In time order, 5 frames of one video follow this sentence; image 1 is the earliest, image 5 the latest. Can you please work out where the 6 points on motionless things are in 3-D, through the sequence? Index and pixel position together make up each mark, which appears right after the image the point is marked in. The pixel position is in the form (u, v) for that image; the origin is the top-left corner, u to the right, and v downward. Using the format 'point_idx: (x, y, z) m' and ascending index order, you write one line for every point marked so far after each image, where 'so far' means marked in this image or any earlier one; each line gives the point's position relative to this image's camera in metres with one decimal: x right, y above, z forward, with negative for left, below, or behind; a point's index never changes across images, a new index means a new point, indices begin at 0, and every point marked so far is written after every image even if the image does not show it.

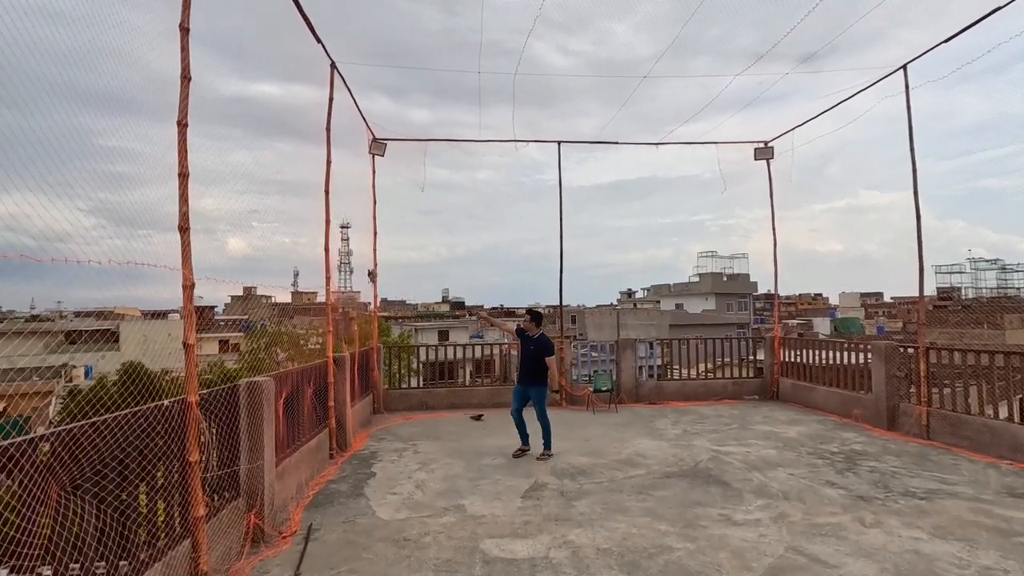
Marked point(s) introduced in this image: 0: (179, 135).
0: (-2.0, +0.9, +3.1) m
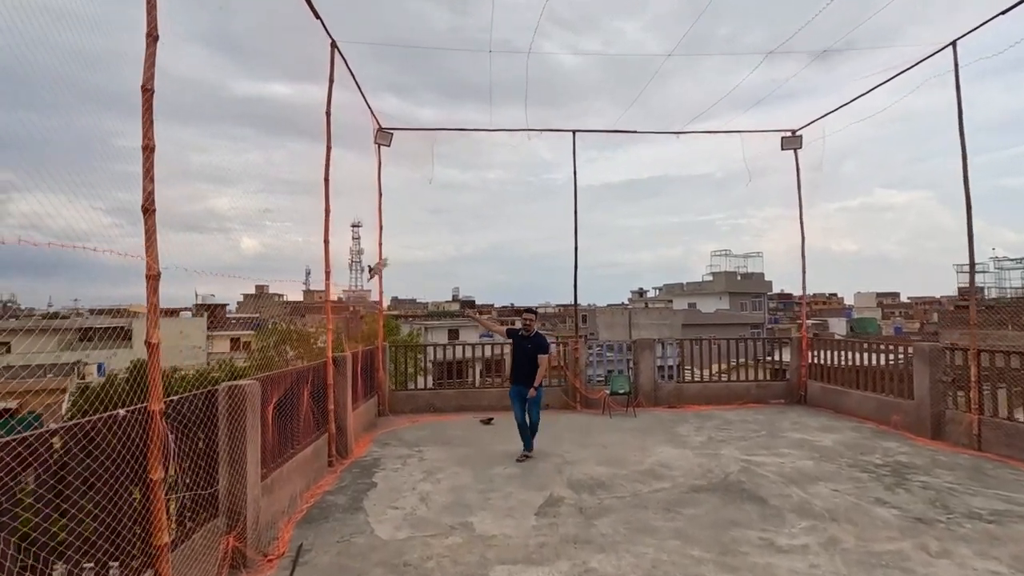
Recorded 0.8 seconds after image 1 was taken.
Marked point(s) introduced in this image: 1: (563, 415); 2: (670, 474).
0: (-1.9, +0.9, +2.7) m
1: (+0.8, -2.0, +8.3) m
2: (+1.5, -1.8, +5.2) m
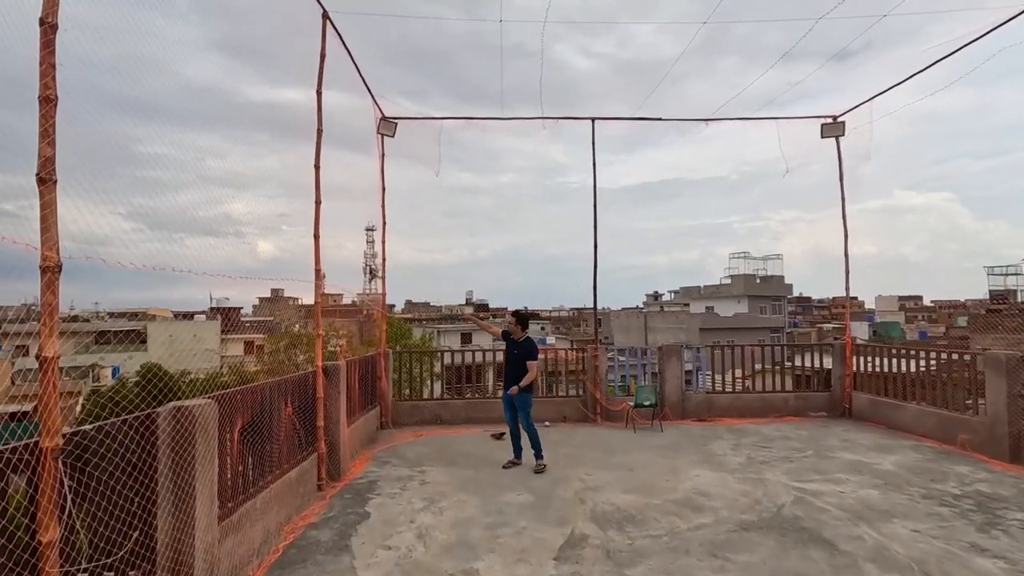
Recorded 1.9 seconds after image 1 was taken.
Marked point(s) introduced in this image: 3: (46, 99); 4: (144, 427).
0: (-1.8, +1.0, +2.1) m
1: (+1.0, -2.0, +7.6) m
2: (+1.7, -1.8, +4.4) m
3: (-1.8, +0.7, +2.1) m
4: (-1.7, -0.7, +2.5) m
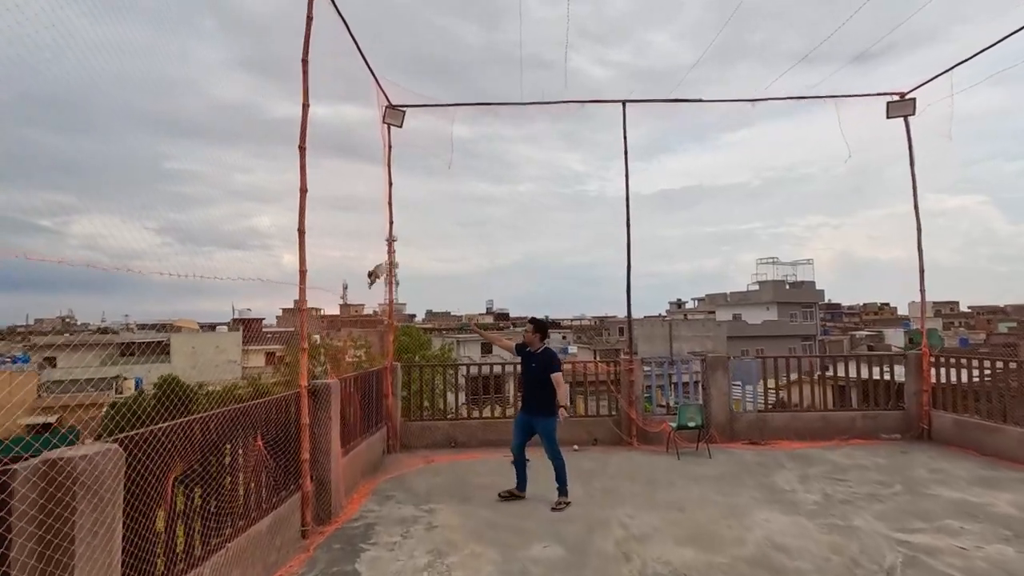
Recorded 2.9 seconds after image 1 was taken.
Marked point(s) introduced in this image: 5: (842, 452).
0: (-1.8, +1.0, +1.3) m
1: (+1.3, -2.1, +6.6) m
2: (+1.8, -1.8, +3.4) m
3: (-1.7, +0.8, +1.2) m
4: (-1.6, -0.6, +1.7) m
5: (+3.9, -2.0, +6.3) m
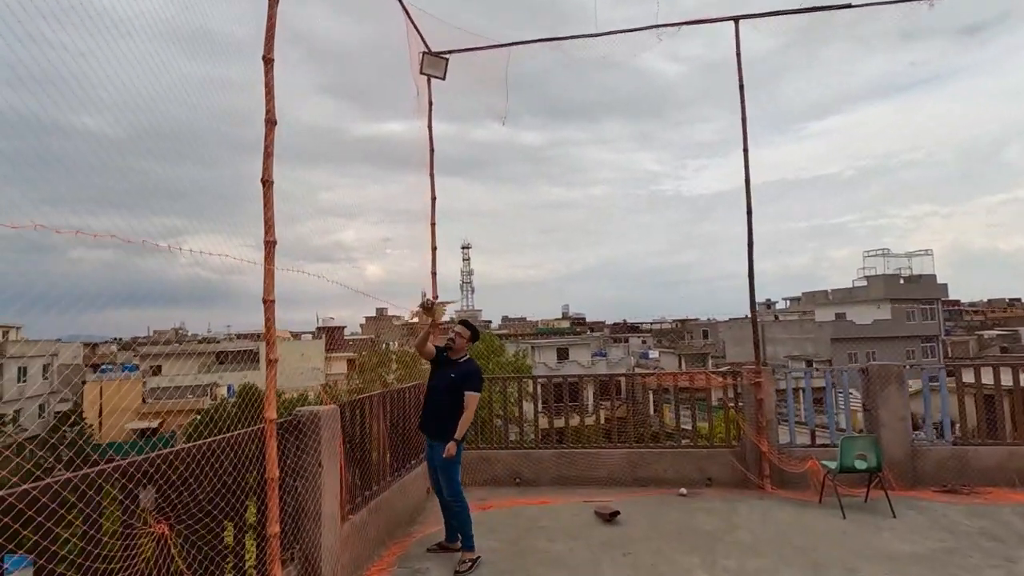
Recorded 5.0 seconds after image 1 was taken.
0: (-1.8, +1.1, -0.2) m
1: (+2.1, -1.9, +4.7) m
2: (+2.1, -1.6, +1.5) m
3: (-1.8, +0.9, -0.2) m
4: (-1.6, -0.5, +0.2) m
5: (+4.6, -1.7, +4.1) m
